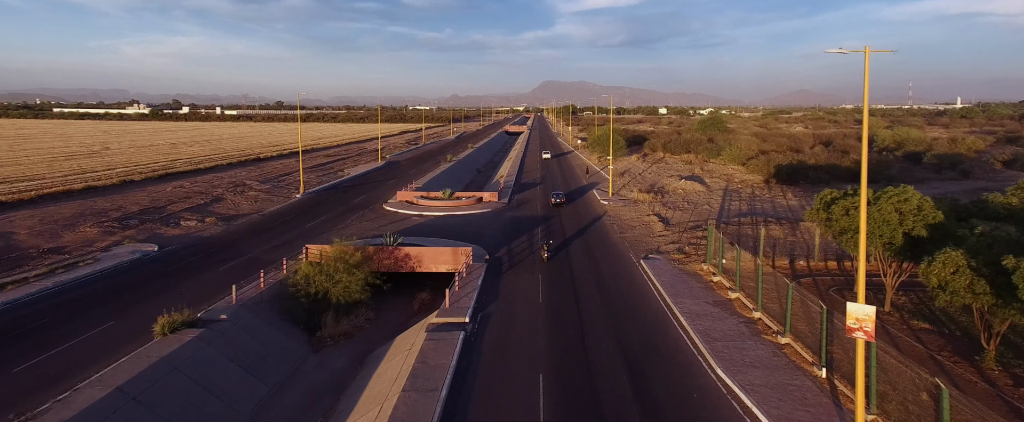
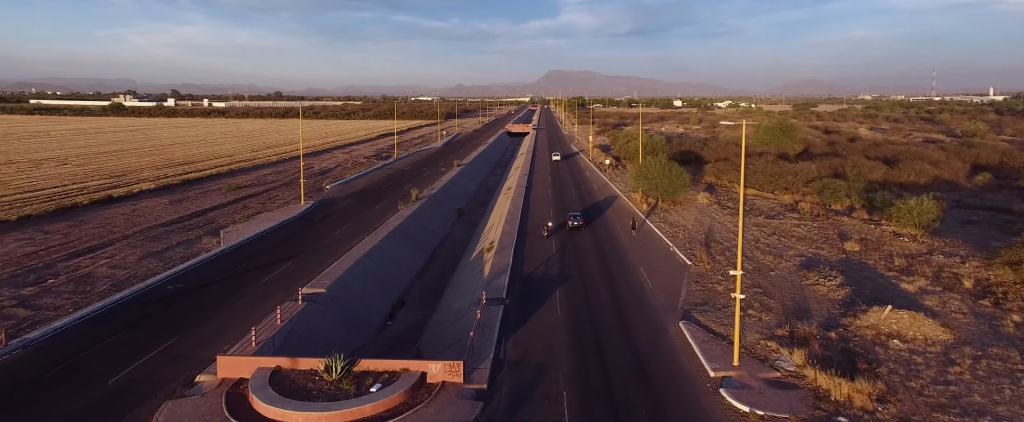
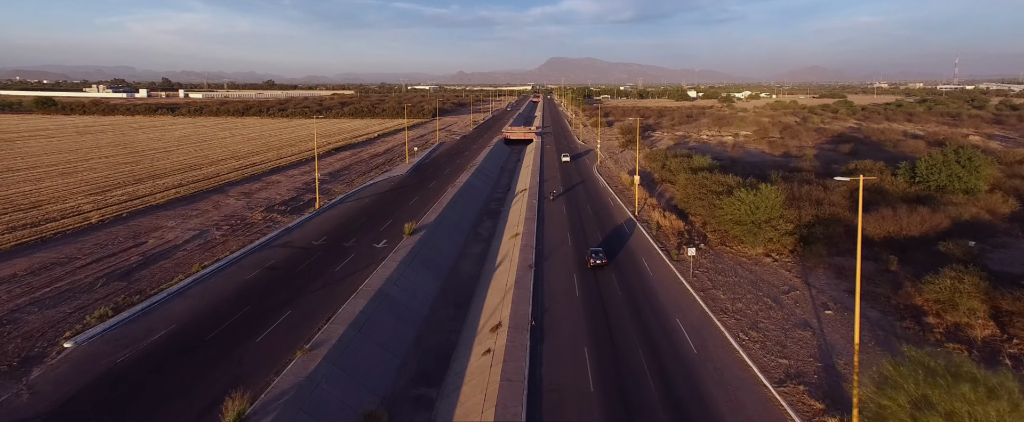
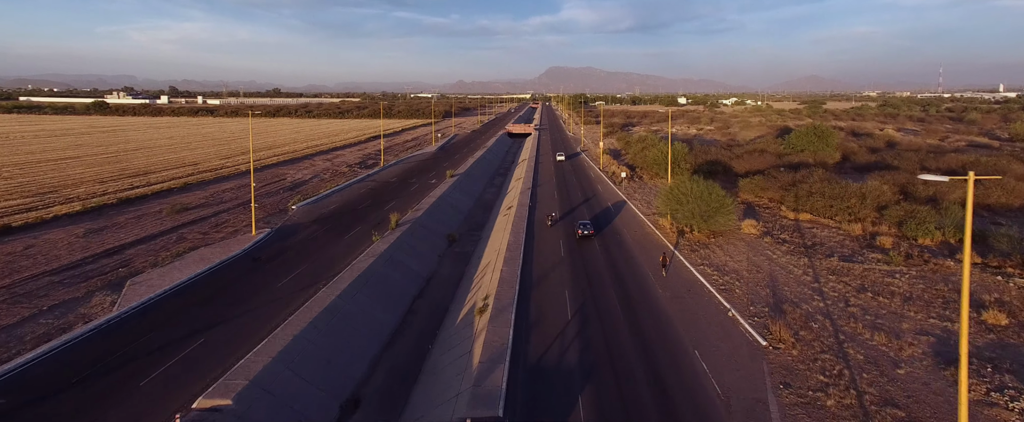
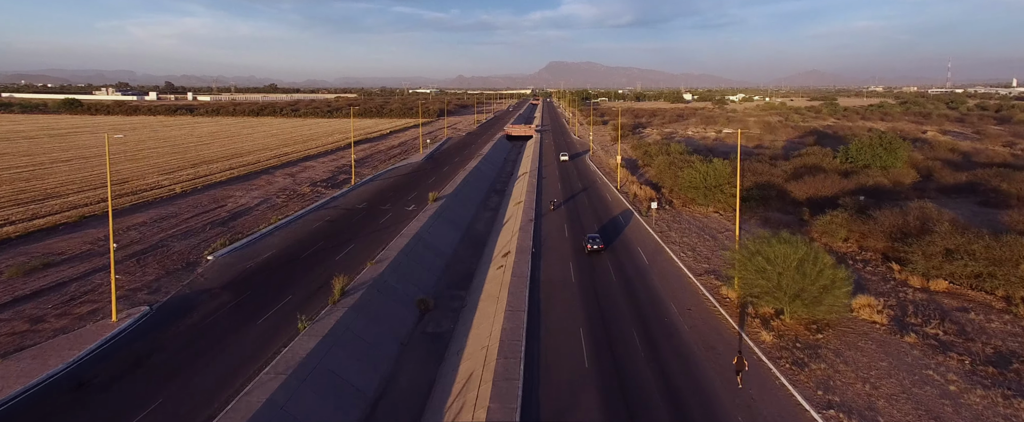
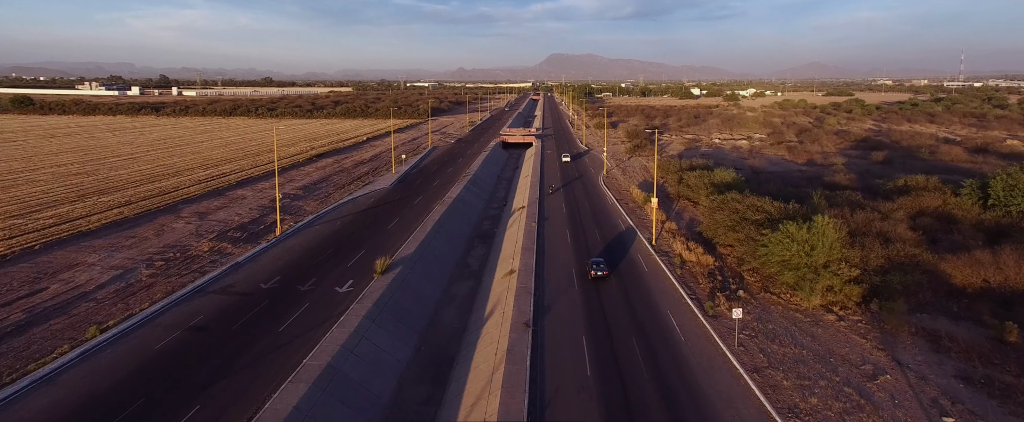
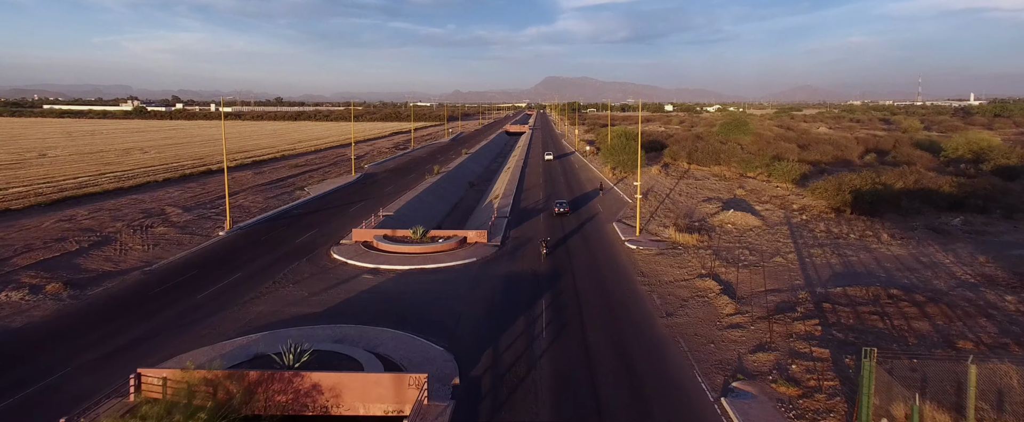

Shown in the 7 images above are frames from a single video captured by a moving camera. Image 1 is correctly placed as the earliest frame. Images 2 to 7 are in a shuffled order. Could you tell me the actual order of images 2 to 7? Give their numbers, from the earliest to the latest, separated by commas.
7, 2, 4, 5, 3, 6
